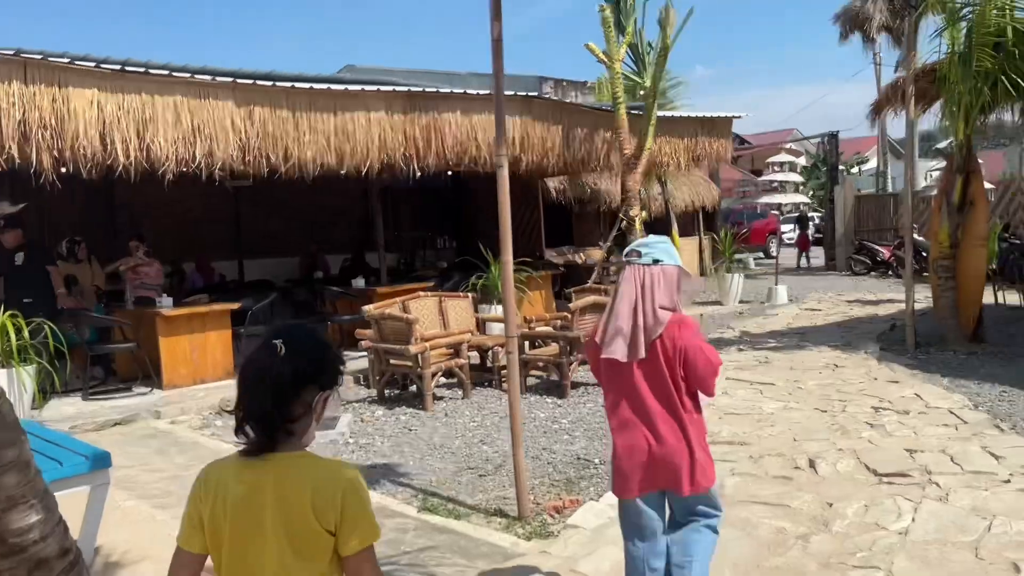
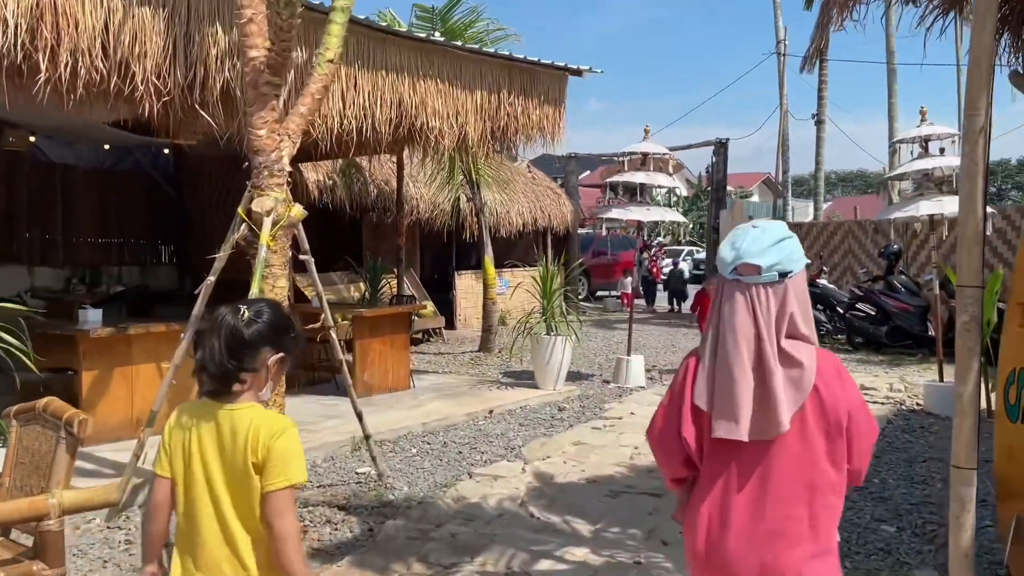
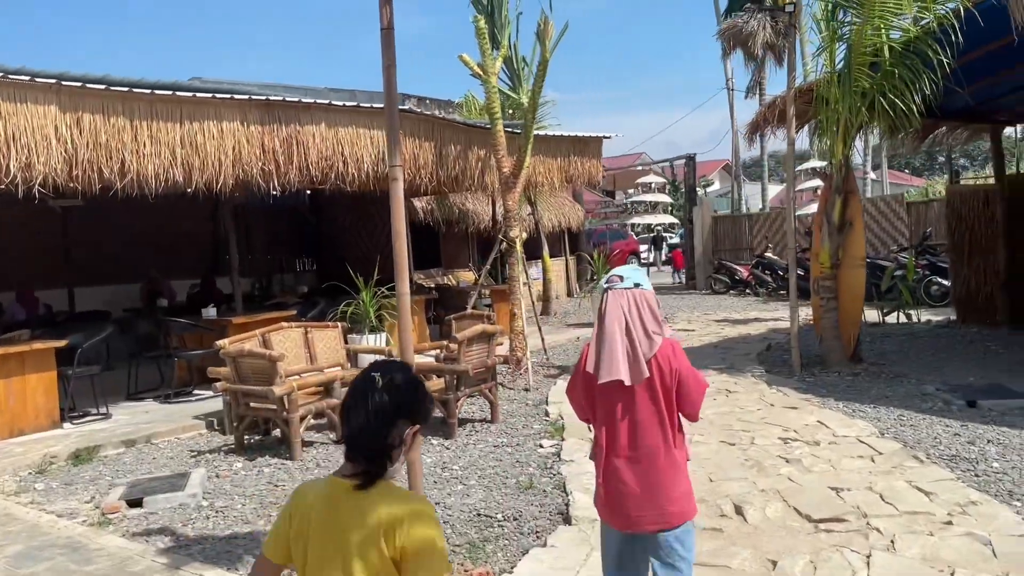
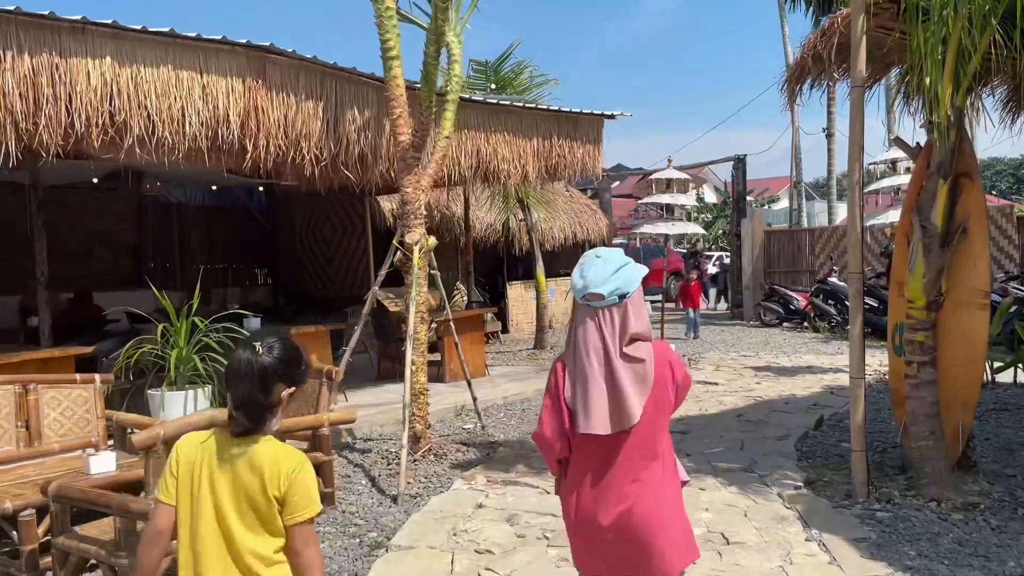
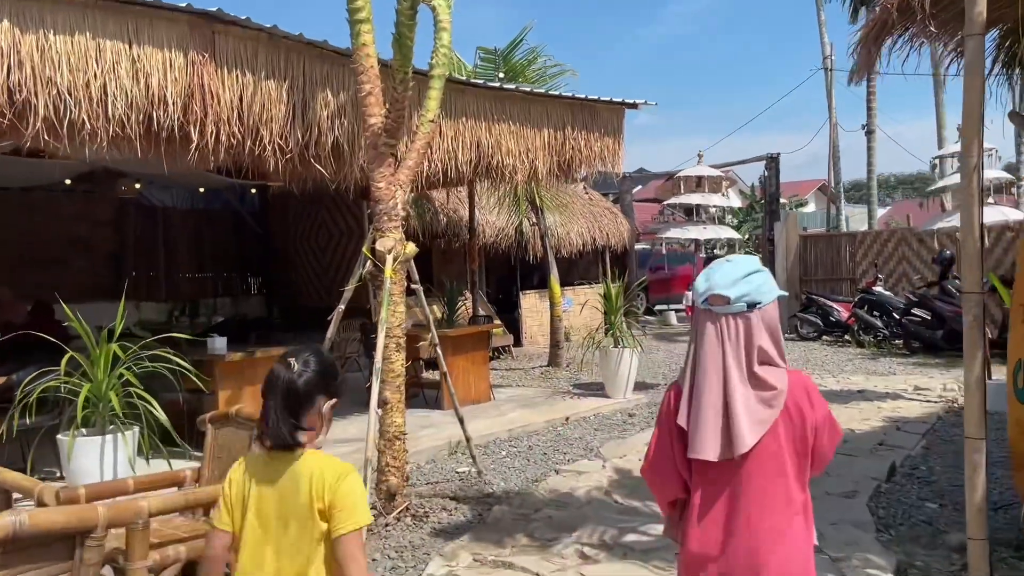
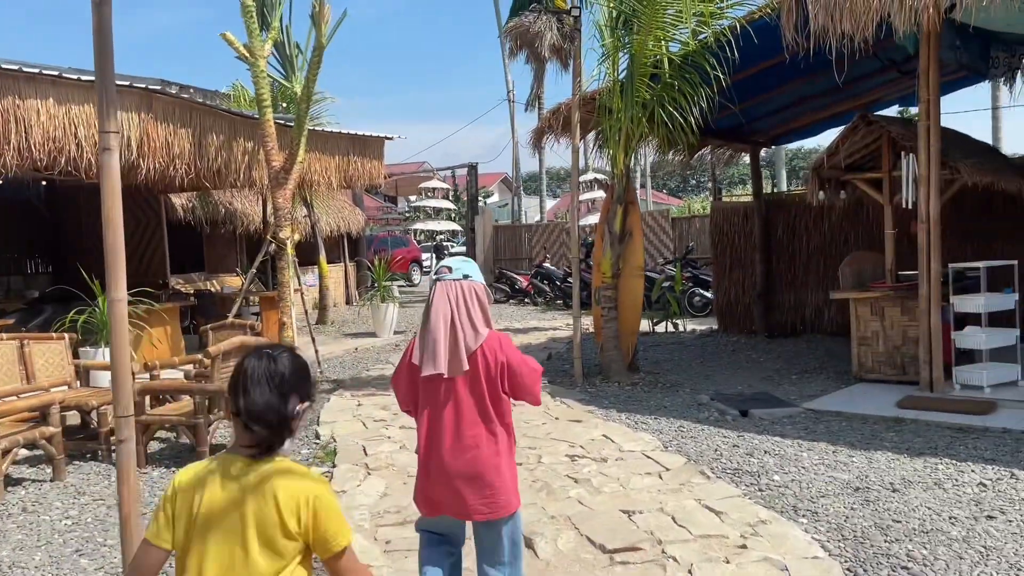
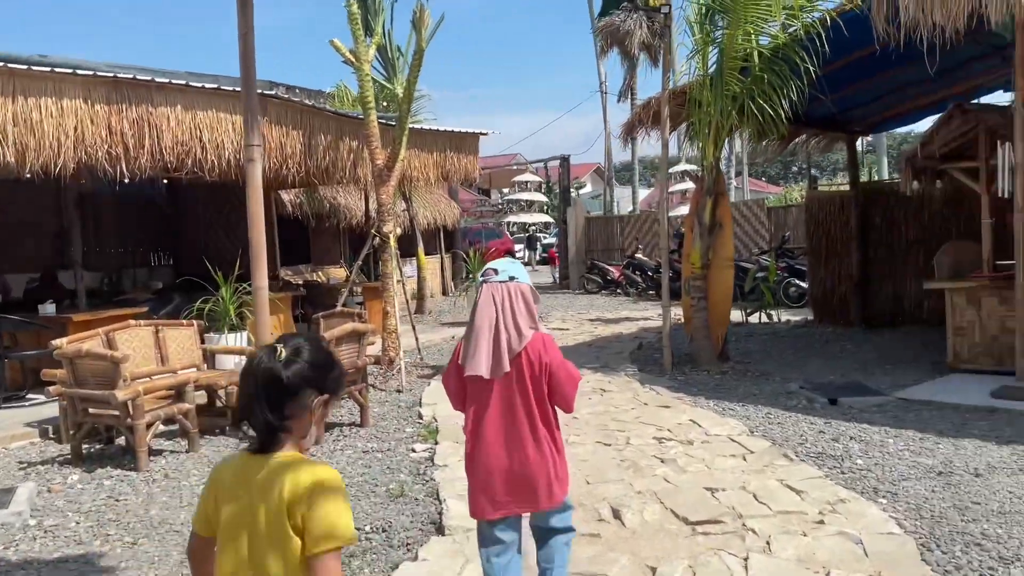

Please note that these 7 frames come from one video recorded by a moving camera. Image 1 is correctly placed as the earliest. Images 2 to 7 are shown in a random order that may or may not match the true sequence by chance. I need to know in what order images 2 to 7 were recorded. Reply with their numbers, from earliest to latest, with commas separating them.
3, 7, 6, 4, 5, 2
